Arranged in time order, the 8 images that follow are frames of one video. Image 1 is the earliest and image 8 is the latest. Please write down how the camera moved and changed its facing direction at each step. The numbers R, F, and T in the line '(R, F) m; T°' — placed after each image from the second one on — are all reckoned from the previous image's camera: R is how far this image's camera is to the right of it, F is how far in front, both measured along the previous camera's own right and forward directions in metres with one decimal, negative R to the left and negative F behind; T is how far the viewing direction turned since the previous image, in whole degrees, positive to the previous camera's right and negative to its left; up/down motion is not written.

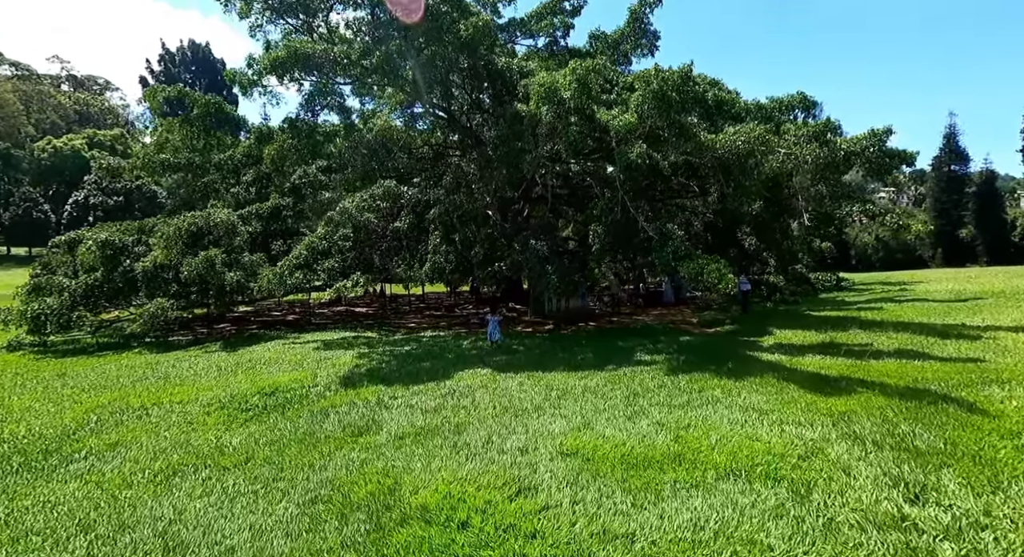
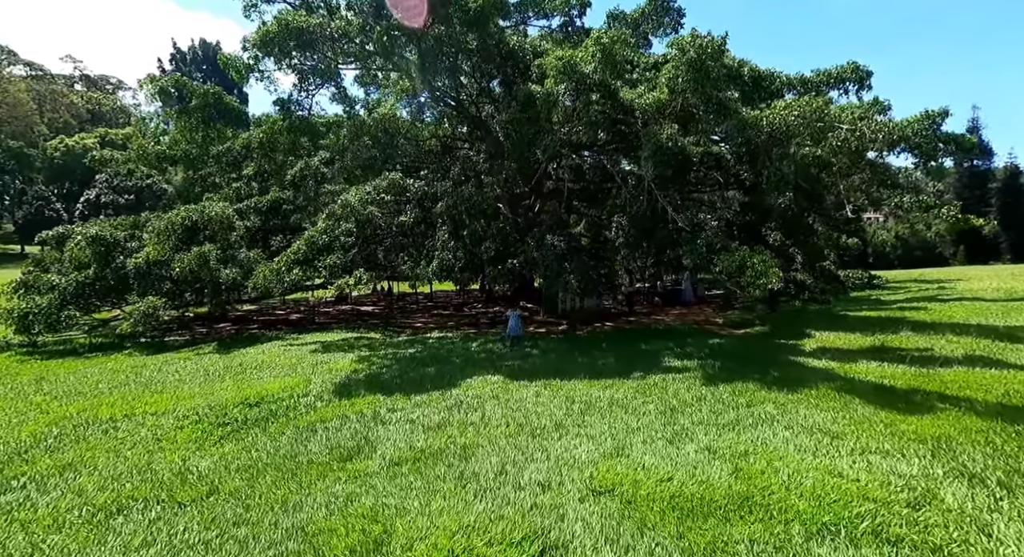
(-0.1, +0.8) m; -1°
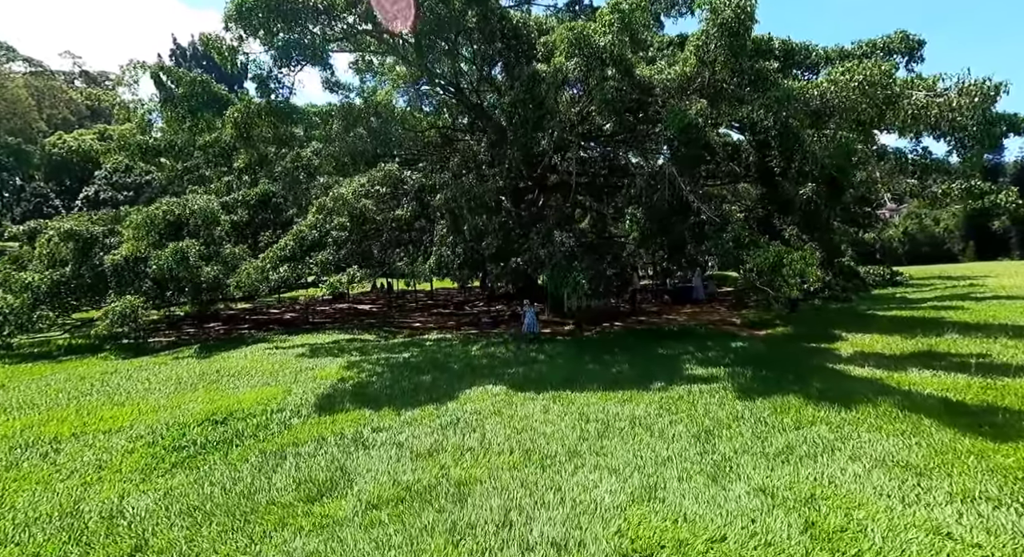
(0.0, +0.8) m; 0°
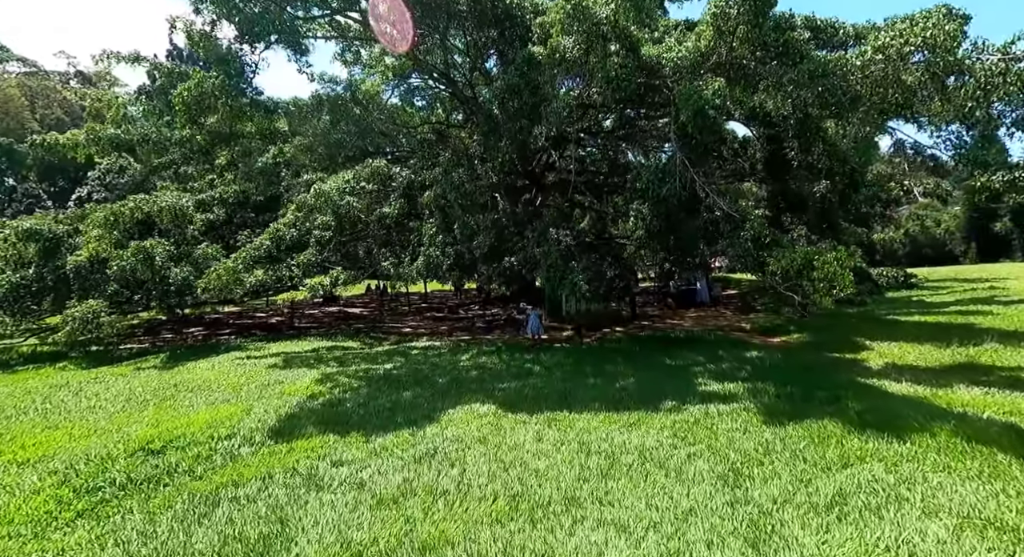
(+0.1, +0.8) m; 0°
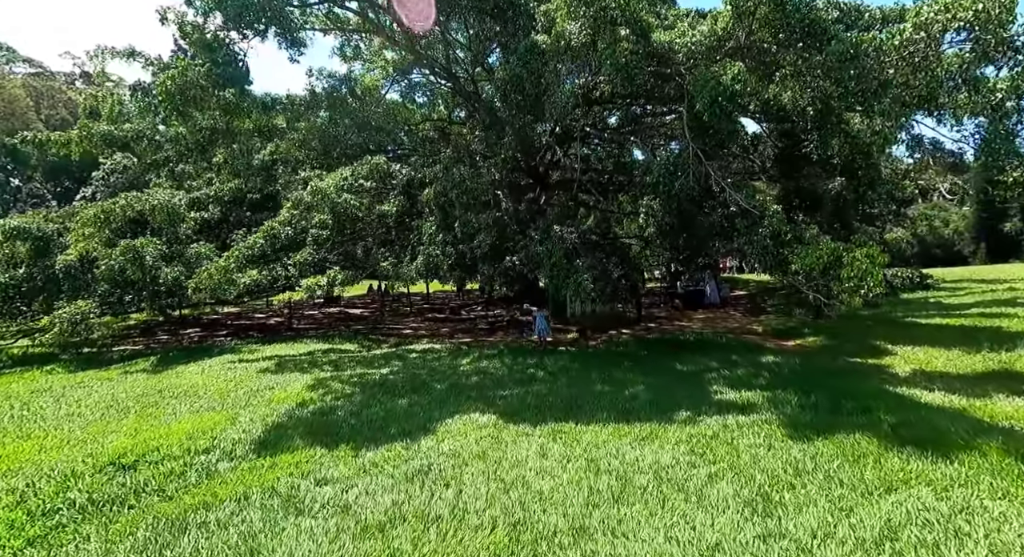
(0.0, +0.4) m; 0°
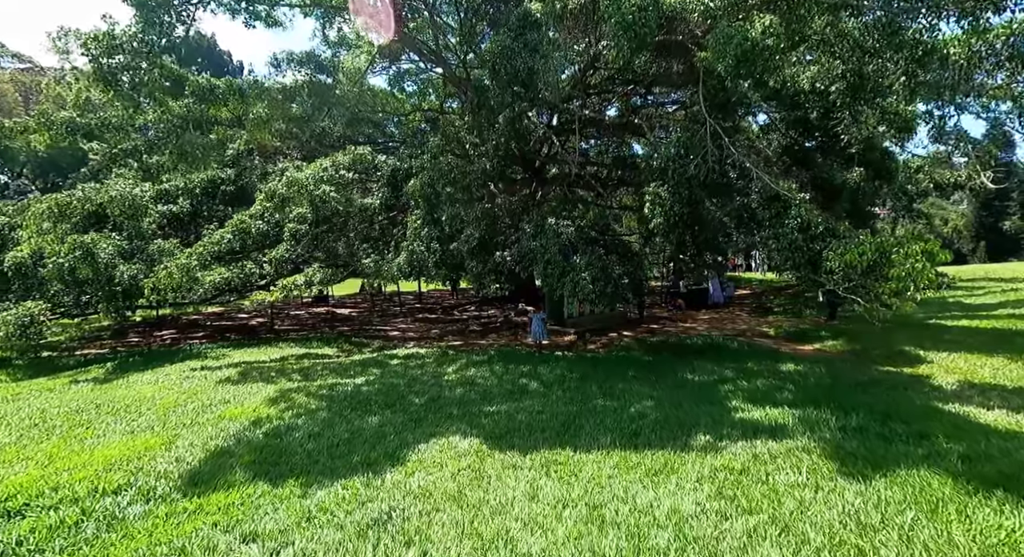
(+0.1, +0.8) m; 0°
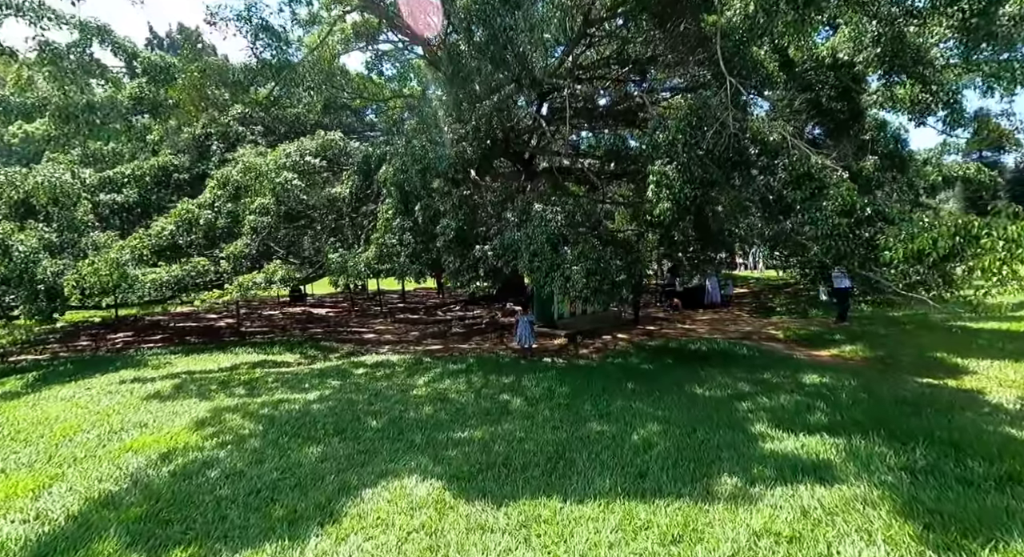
(+0.1, +1.0) m; +1°
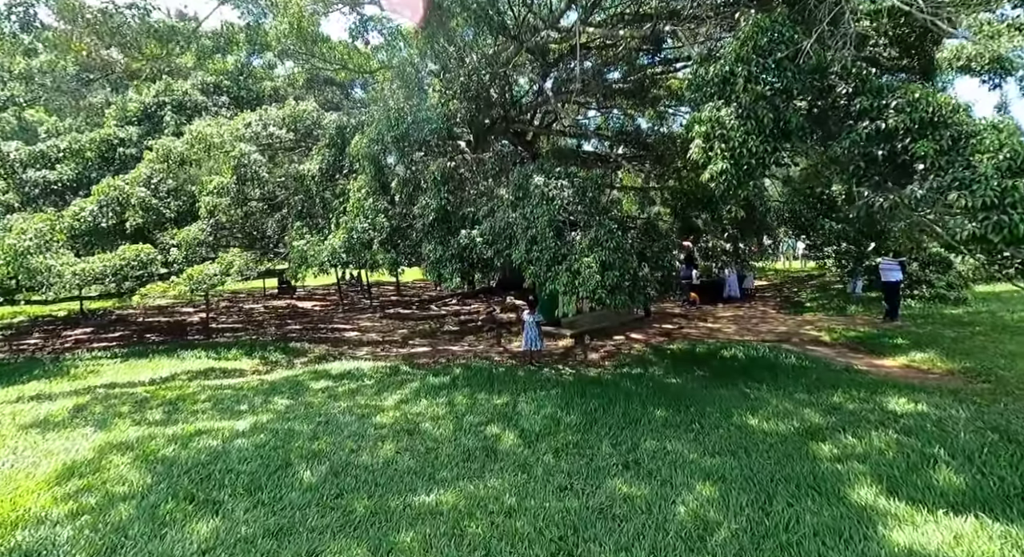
(+0.1, +1.4) m; 0°
